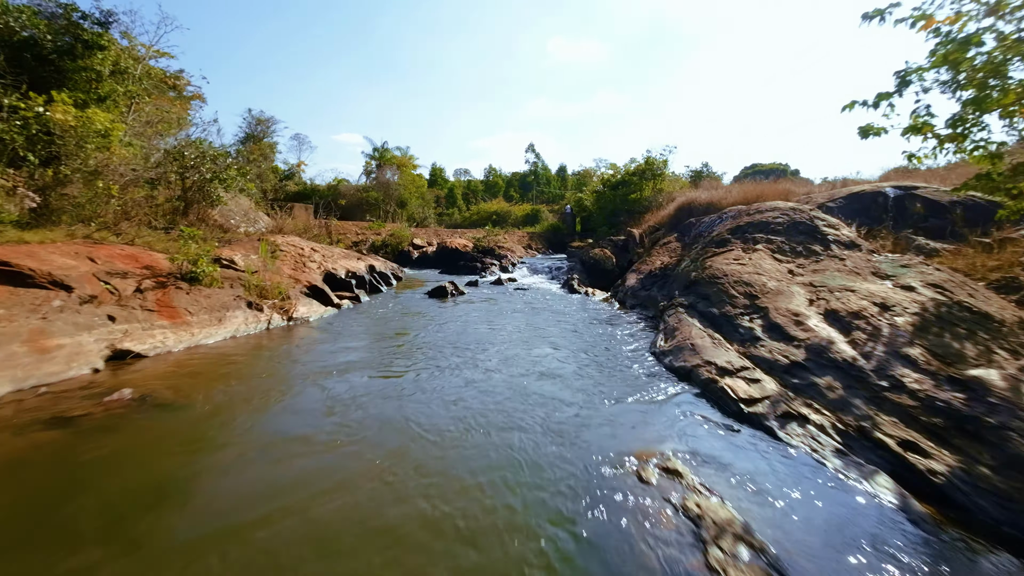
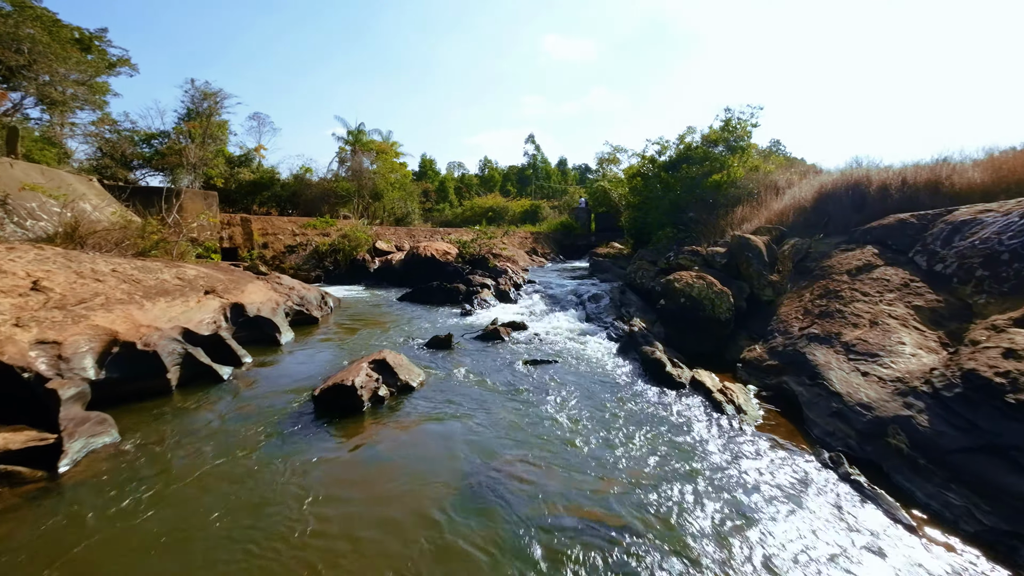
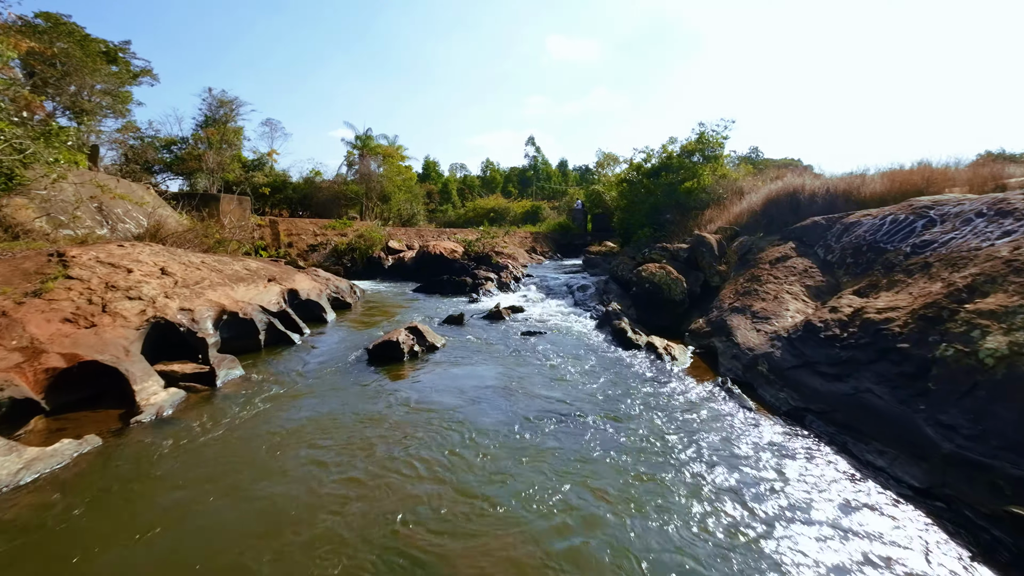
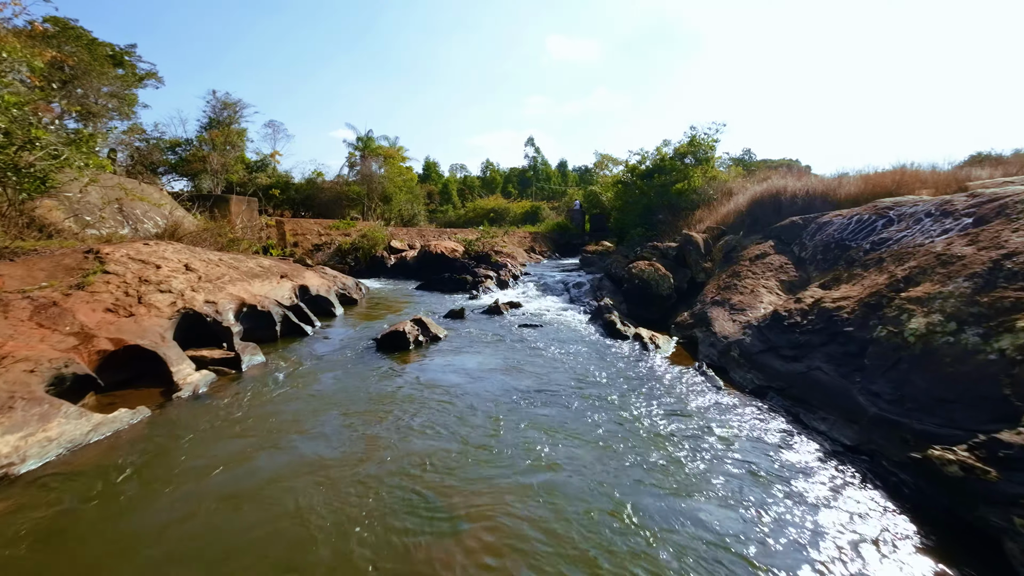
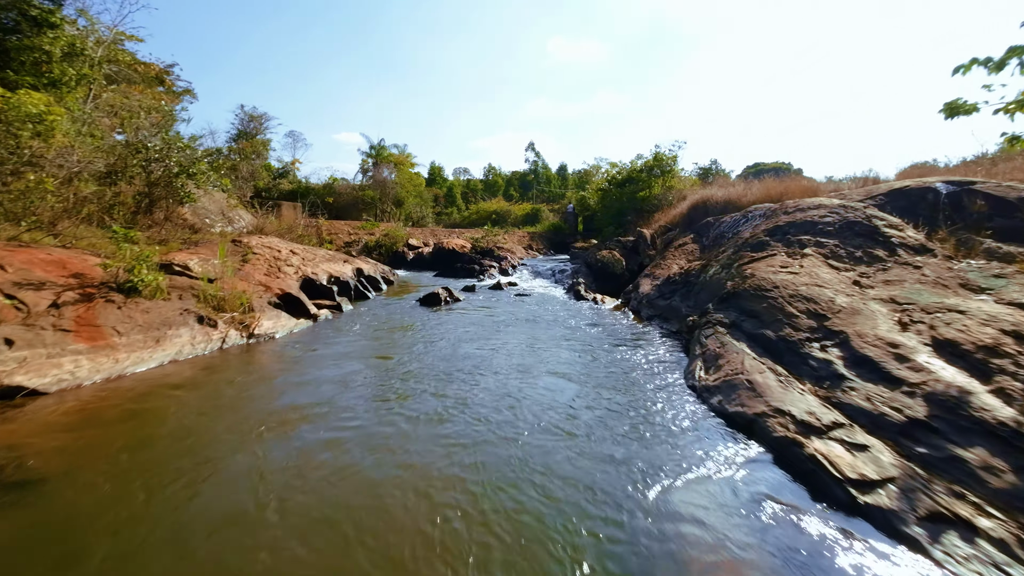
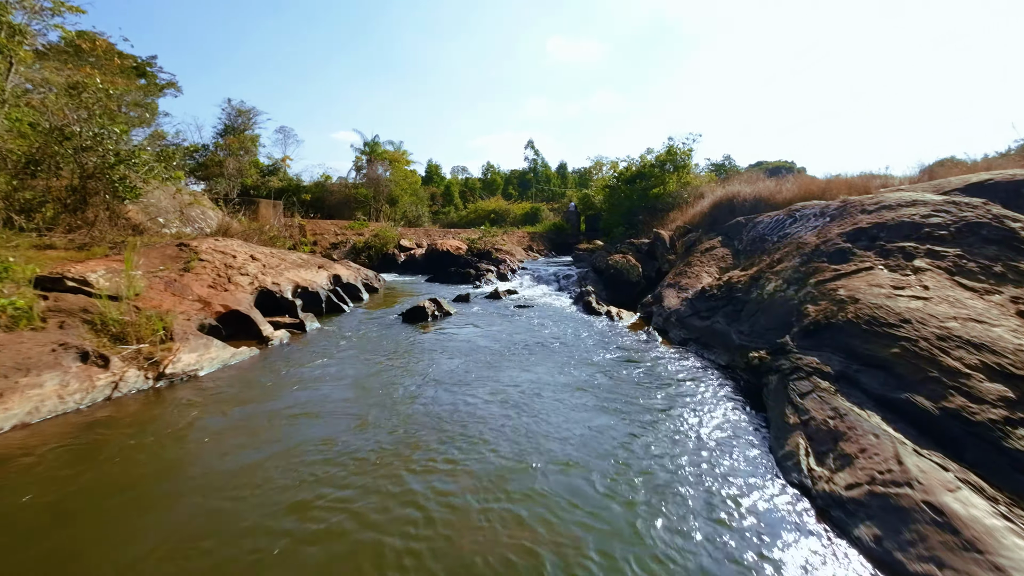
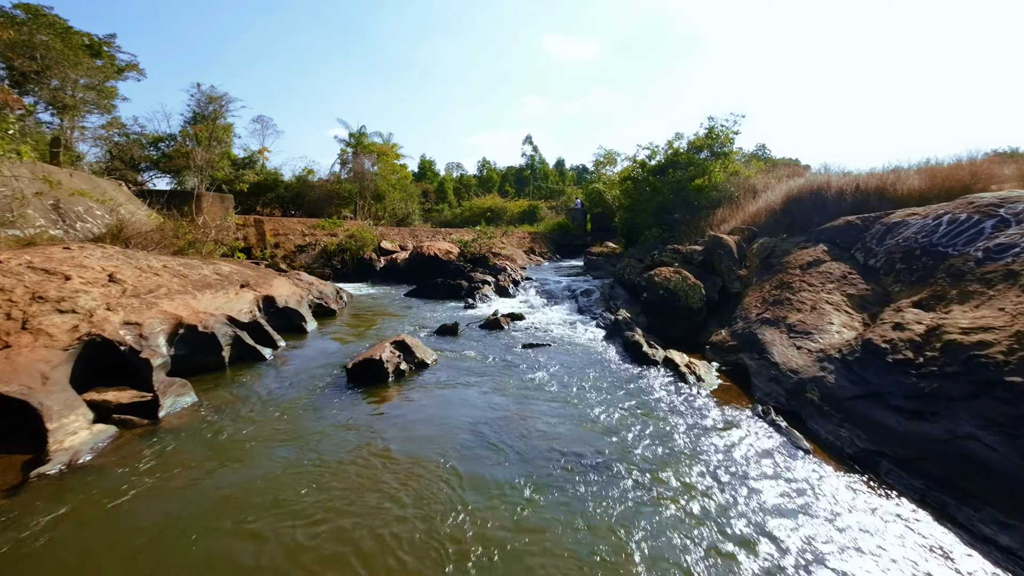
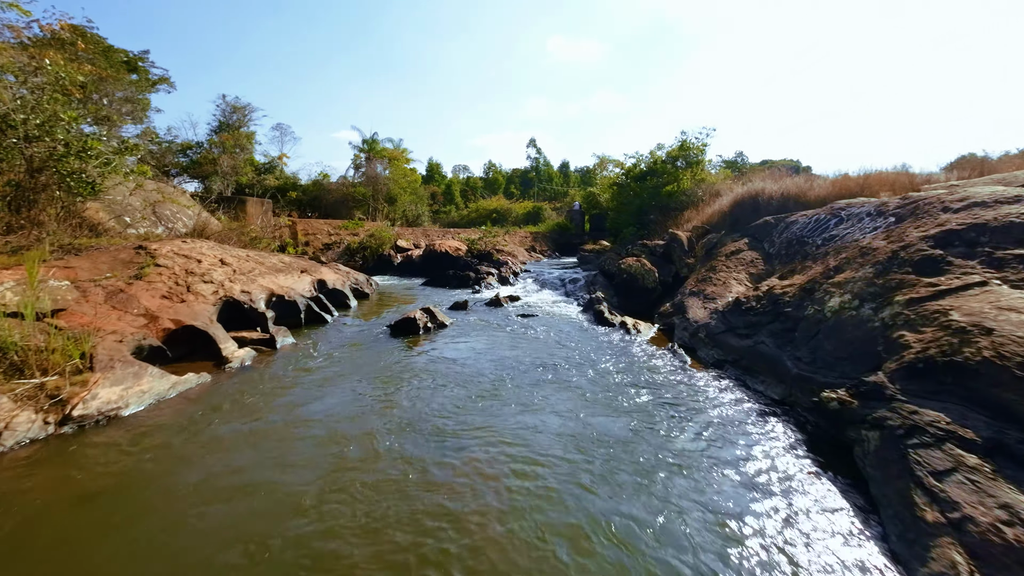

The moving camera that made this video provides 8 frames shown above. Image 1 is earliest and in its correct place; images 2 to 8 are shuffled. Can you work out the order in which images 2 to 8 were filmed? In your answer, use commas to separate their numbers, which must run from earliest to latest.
5, 6, 8, 4, 3, 7, 2
